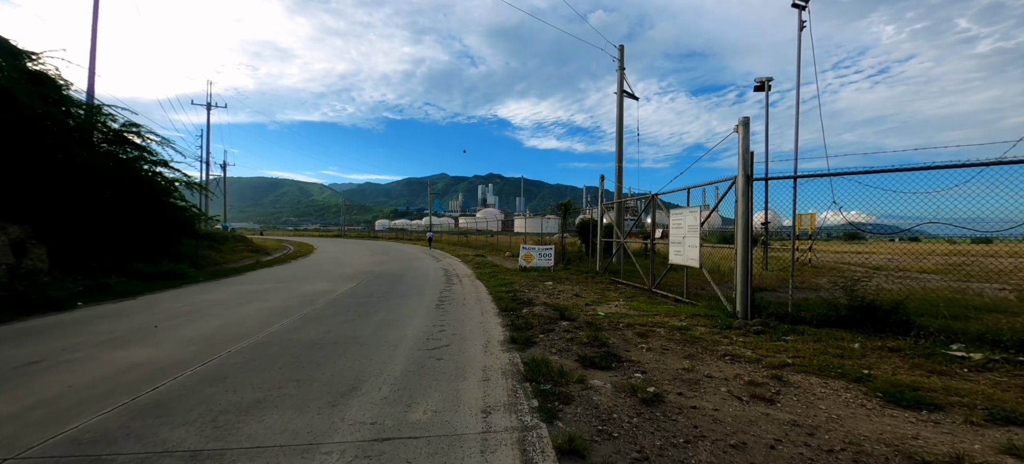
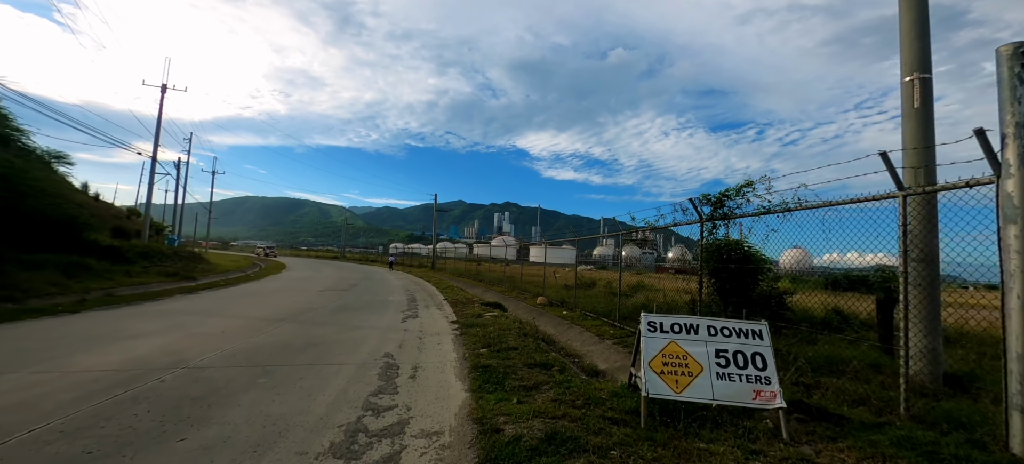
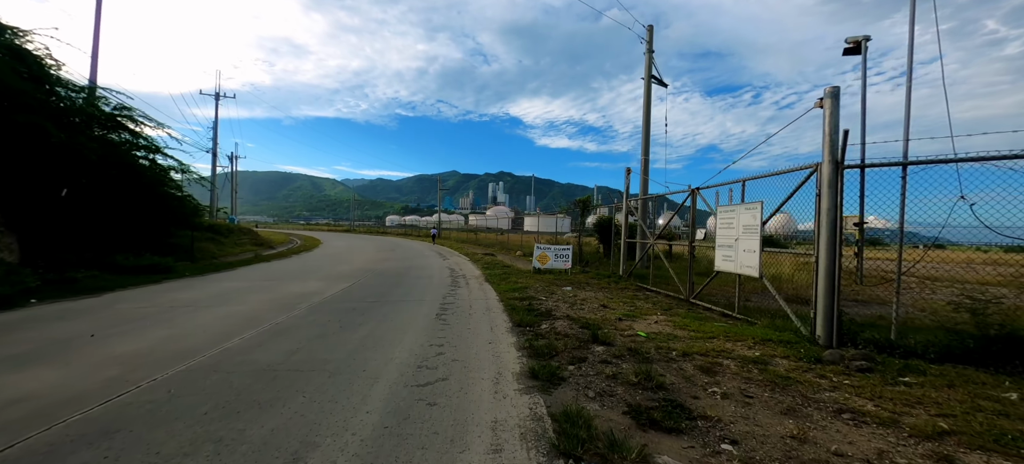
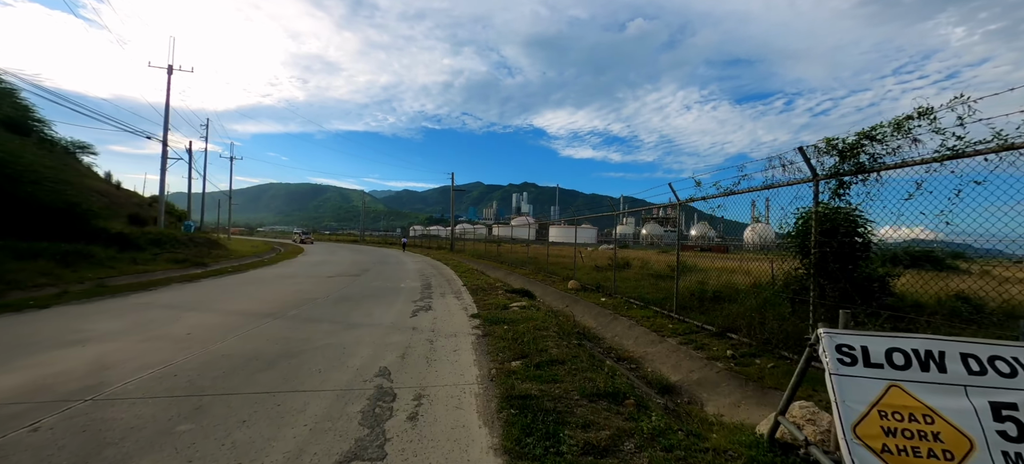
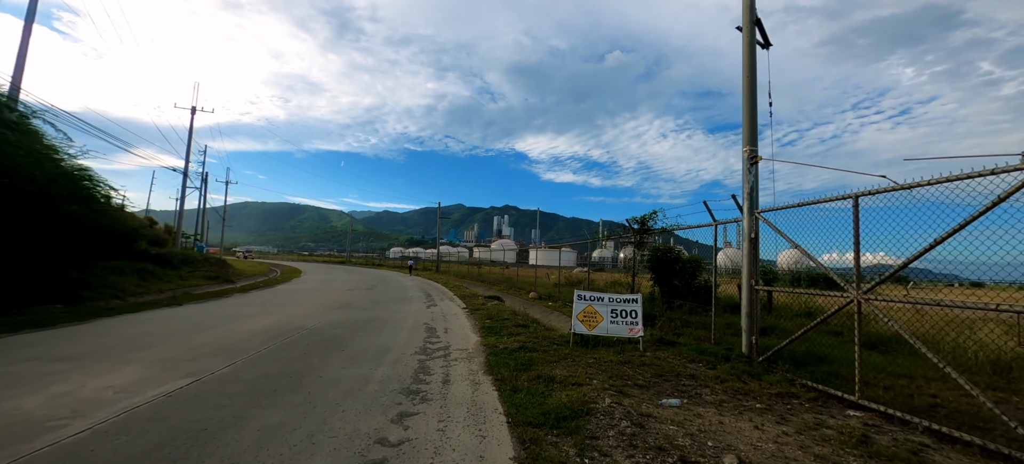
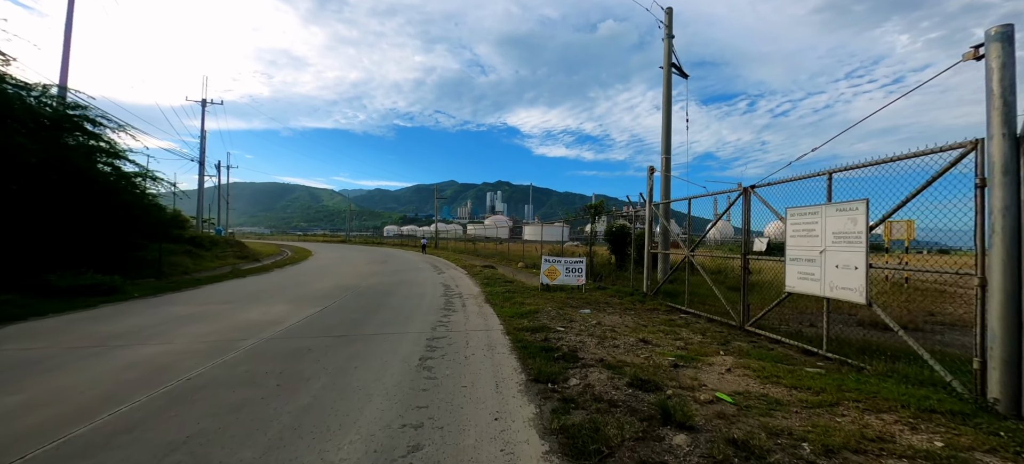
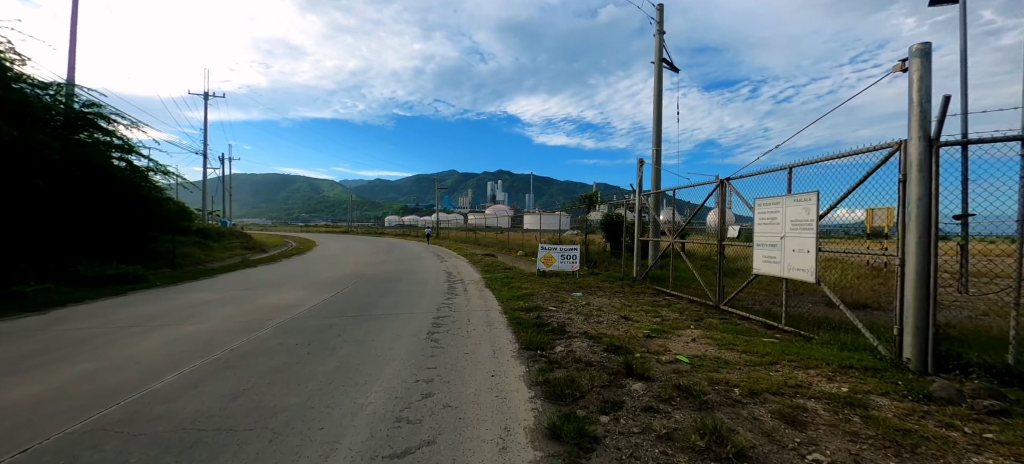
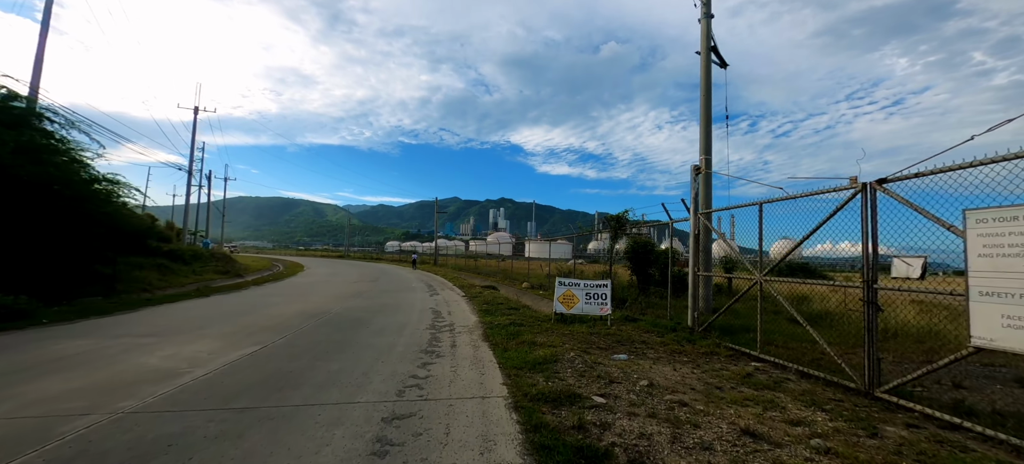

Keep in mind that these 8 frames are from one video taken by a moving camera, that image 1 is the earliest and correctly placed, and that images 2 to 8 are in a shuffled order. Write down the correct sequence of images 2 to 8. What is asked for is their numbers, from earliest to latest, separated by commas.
3, 7, 6, 8, 5, 2, 4
